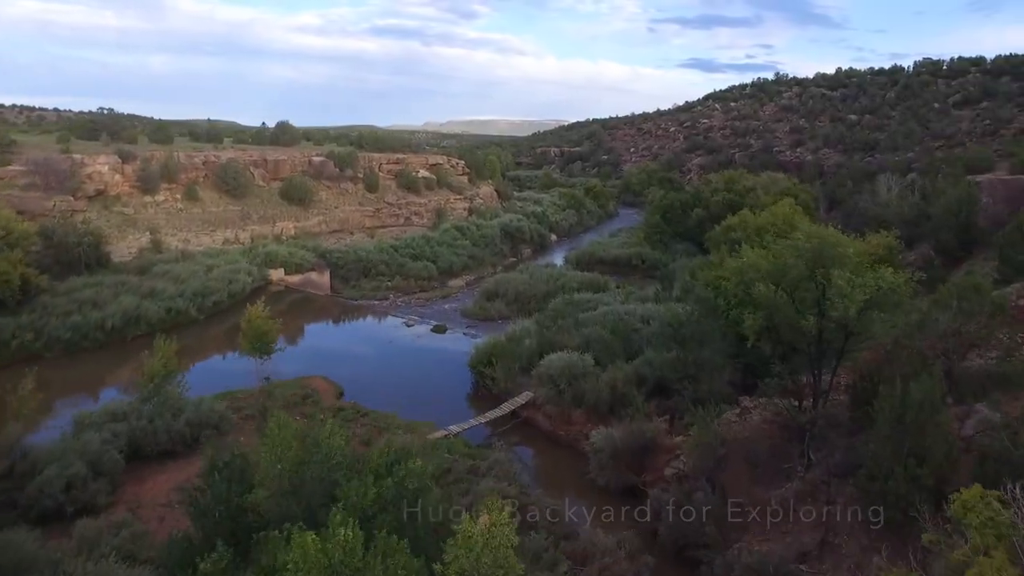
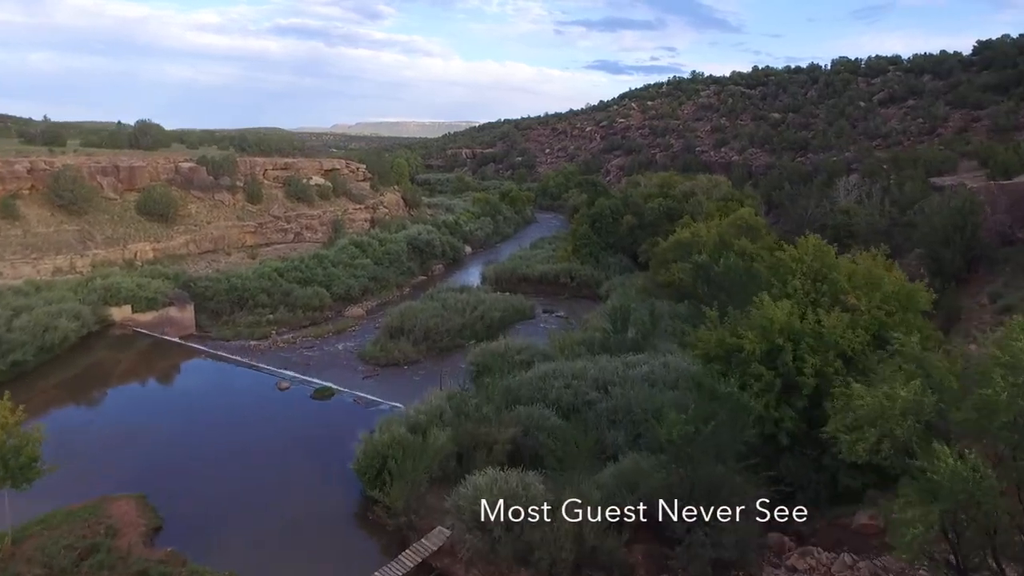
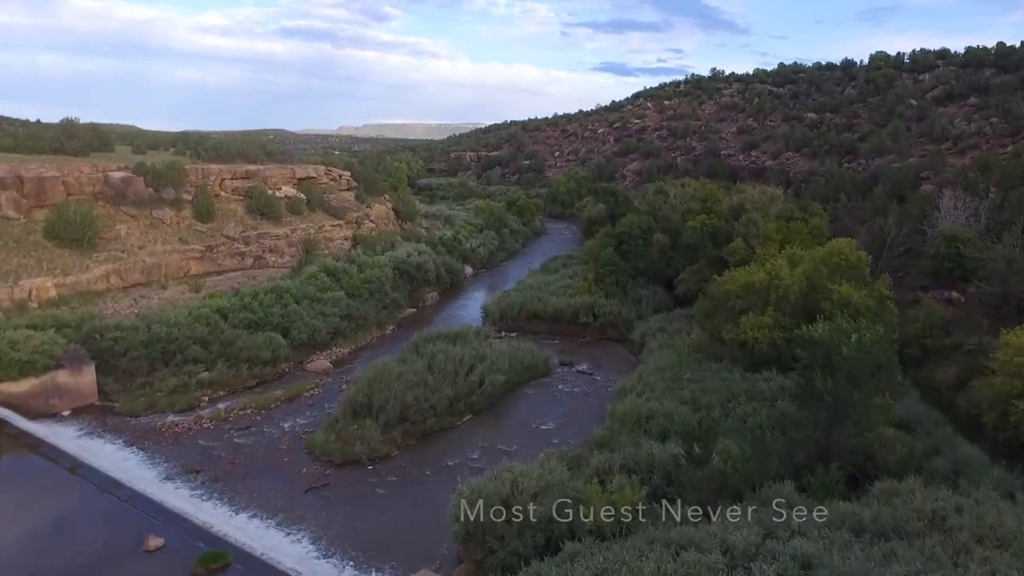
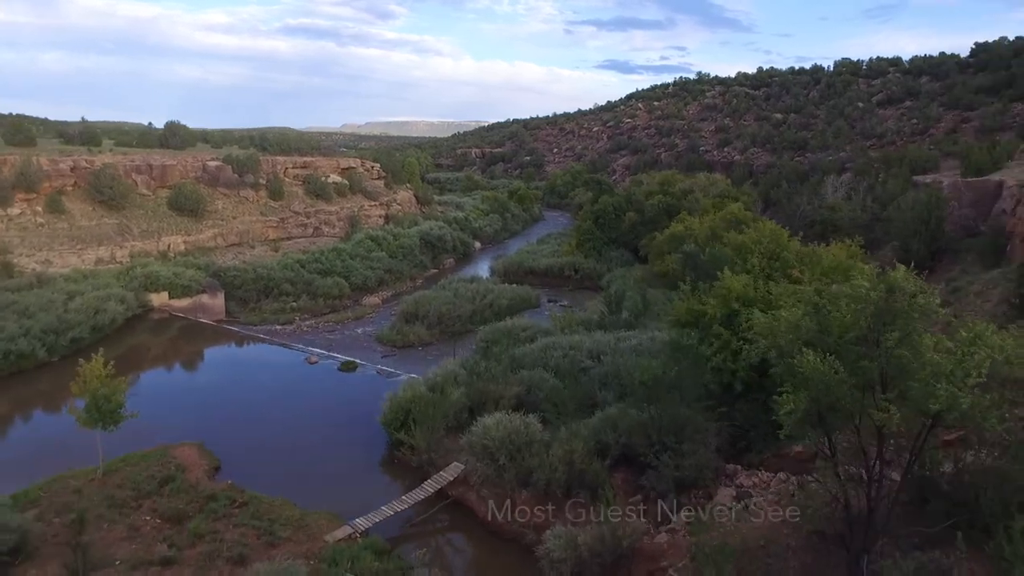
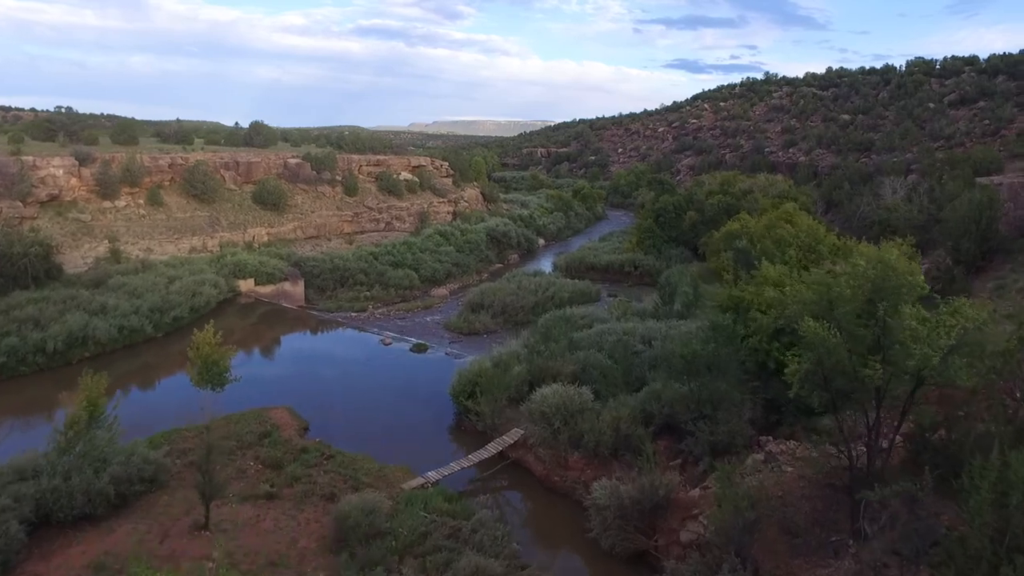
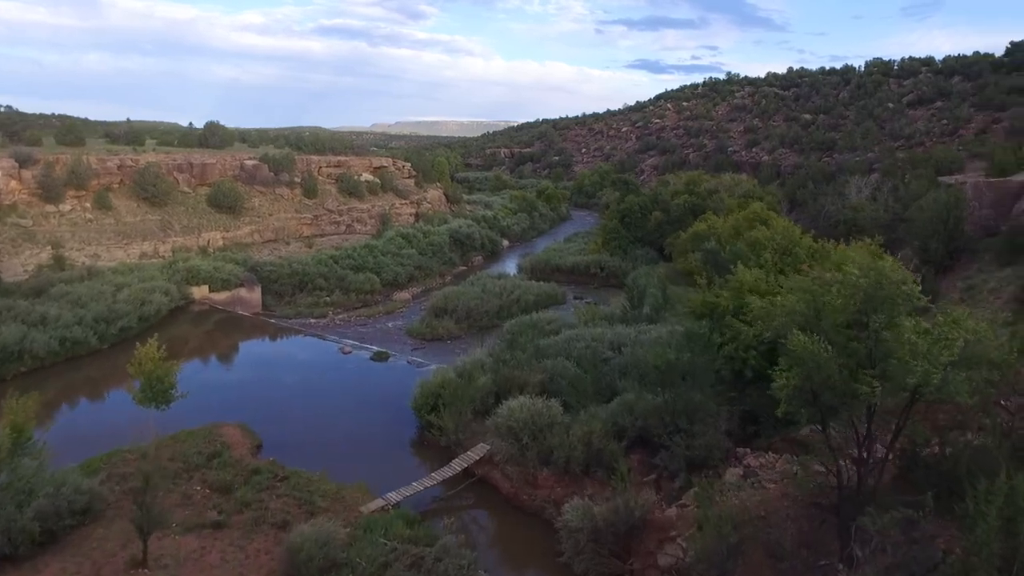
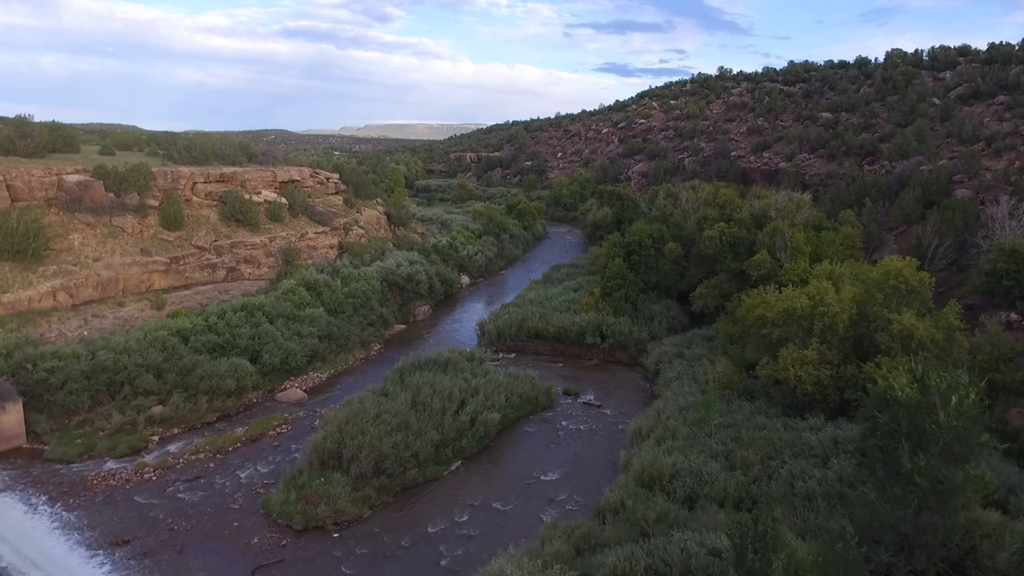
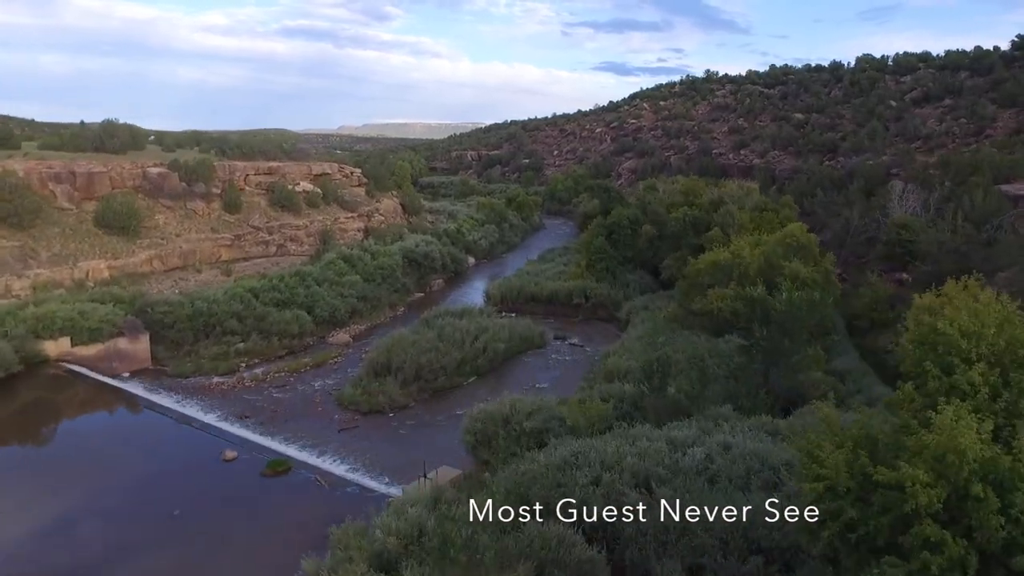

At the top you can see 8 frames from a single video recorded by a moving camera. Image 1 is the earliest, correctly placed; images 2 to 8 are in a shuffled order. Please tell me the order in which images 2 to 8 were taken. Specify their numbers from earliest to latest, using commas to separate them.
5, 6, 4, 2, 8, 3, 7
